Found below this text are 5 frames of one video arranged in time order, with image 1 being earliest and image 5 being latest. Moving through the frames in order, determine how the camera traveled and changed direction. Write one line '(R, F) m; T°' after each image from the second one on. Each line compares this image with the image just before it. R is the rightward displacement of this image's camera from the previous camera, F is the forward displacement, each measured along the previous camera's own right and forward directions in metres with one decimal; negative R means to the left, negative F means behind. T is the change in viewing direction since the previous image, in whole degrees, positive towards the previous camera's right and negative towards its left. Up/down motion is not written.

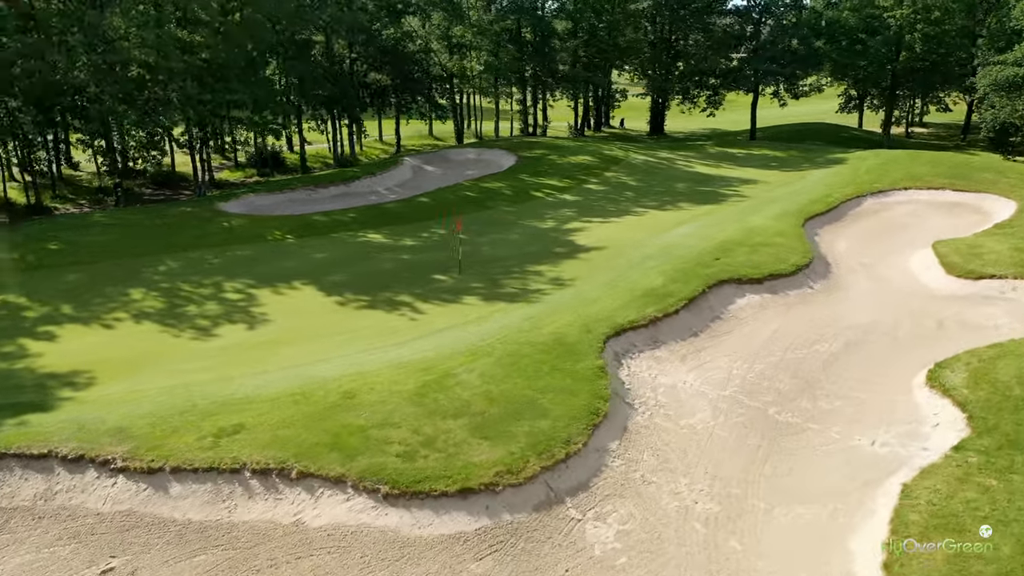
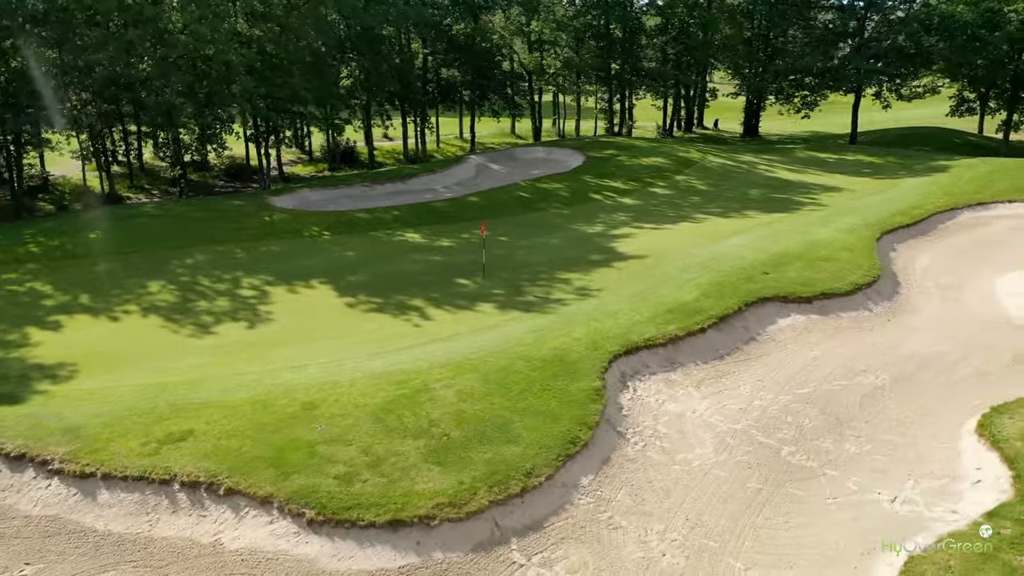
(+1.9, +1.3) m; -8°
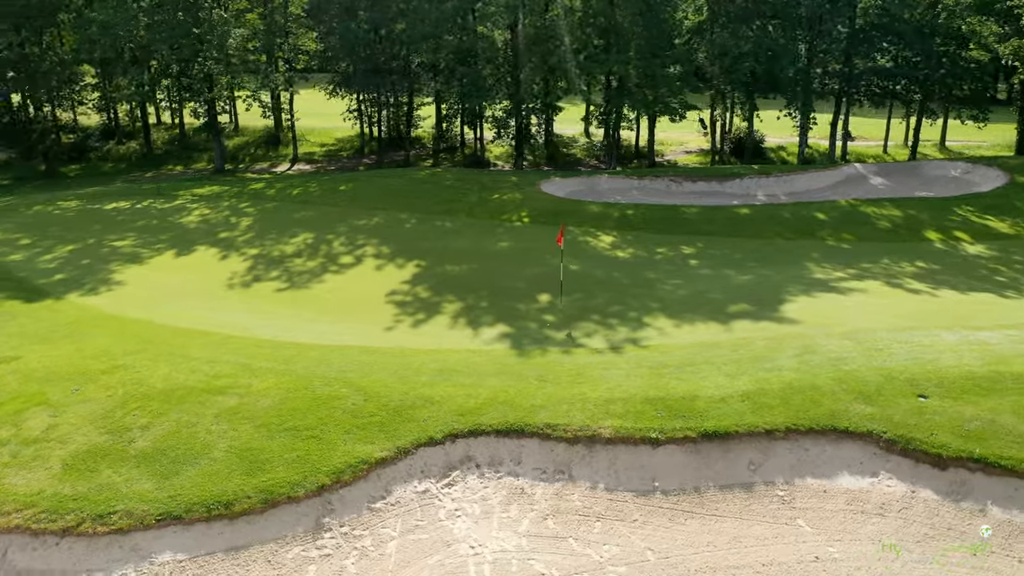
(+8.7, +7.1) m; -41°
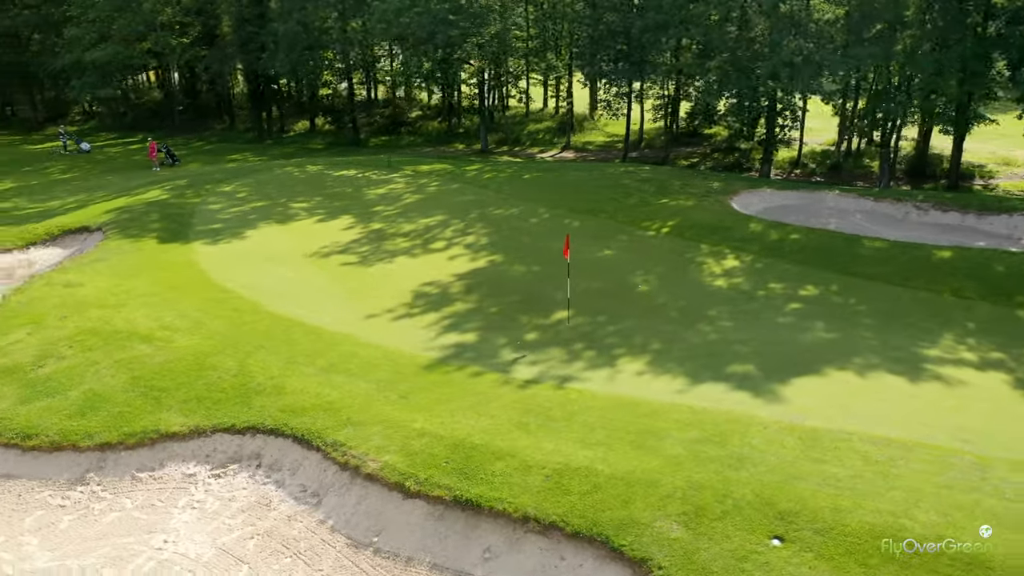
(+6.5, +3.0) m; -29°
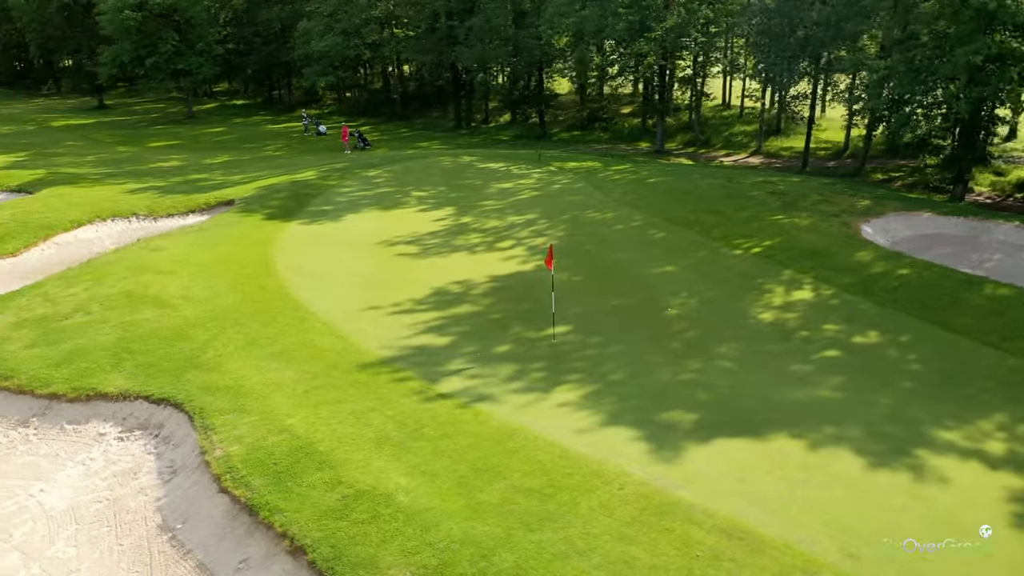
(+4.3, +1.5) m; -19°
